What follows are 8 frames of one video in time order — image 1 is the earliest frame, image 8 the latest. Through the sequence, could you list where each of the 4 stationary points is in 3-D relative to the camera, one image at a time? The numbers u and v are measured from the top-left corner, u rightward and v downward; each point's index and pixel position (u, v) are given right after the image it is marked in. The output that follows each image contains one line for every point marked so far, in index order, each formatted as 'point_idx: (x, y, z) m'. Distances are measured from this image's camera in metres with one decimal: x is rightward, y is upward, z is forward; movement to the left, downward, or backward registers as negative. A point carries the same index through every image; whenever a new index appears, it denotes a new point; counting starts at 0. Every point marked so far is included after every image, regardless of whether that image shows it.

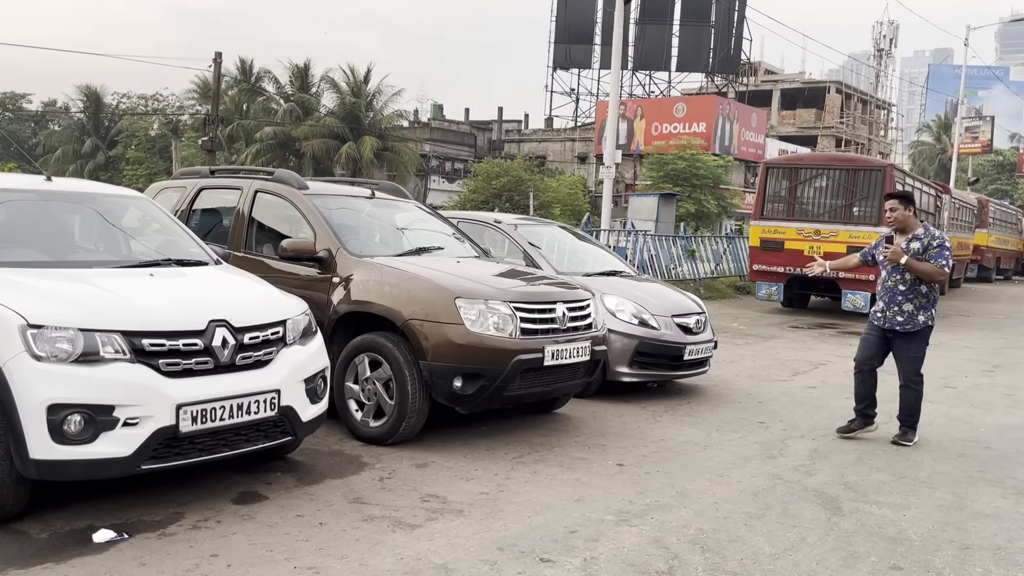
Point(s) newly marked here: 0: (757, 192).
0: (+4.5, +1.8, +15.3) m
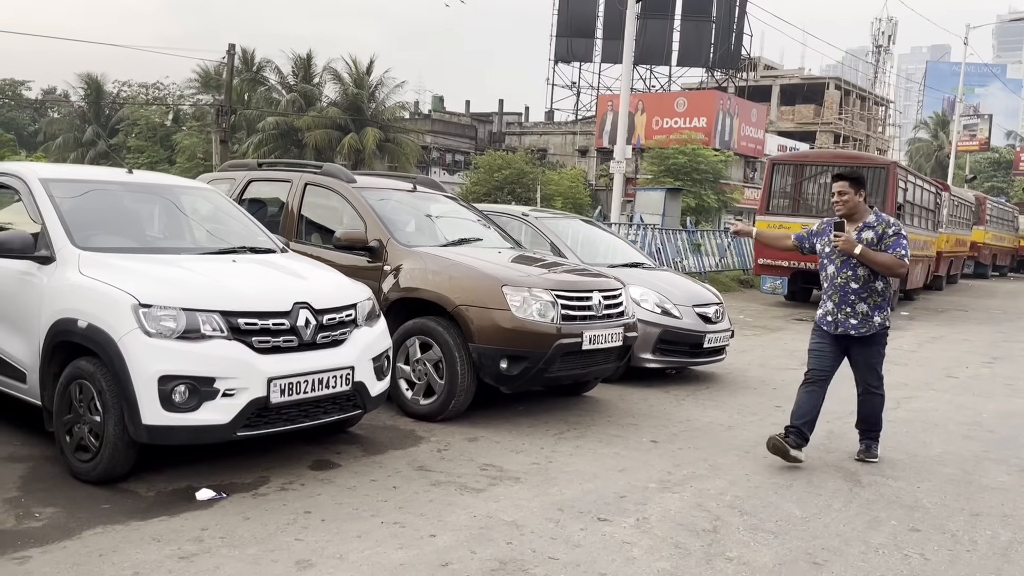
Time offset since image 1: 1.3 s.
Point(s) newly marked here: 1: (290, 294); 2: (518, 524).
0: (+4.8, +1.9, +15.7) m
1: (-1.1, 0.0, +4.2) m
2: (0.0, -1.0, +3.7) m
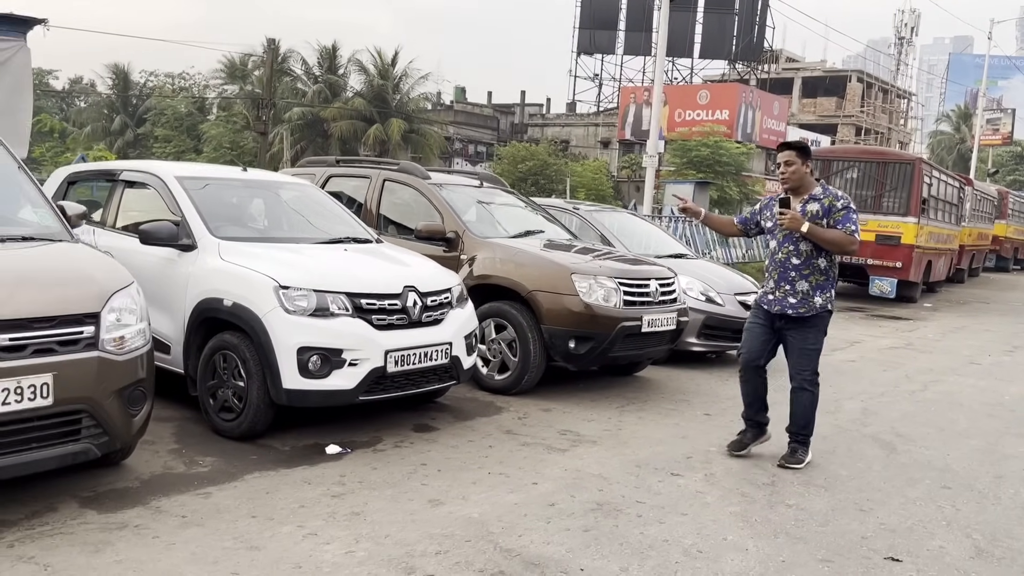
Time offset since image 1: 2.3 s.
0: (+5.5, +2.1, +16.2) m
1: (-0.7, +0.1, +4.8) m
2: (+0.5, -1.0, +4.3) m
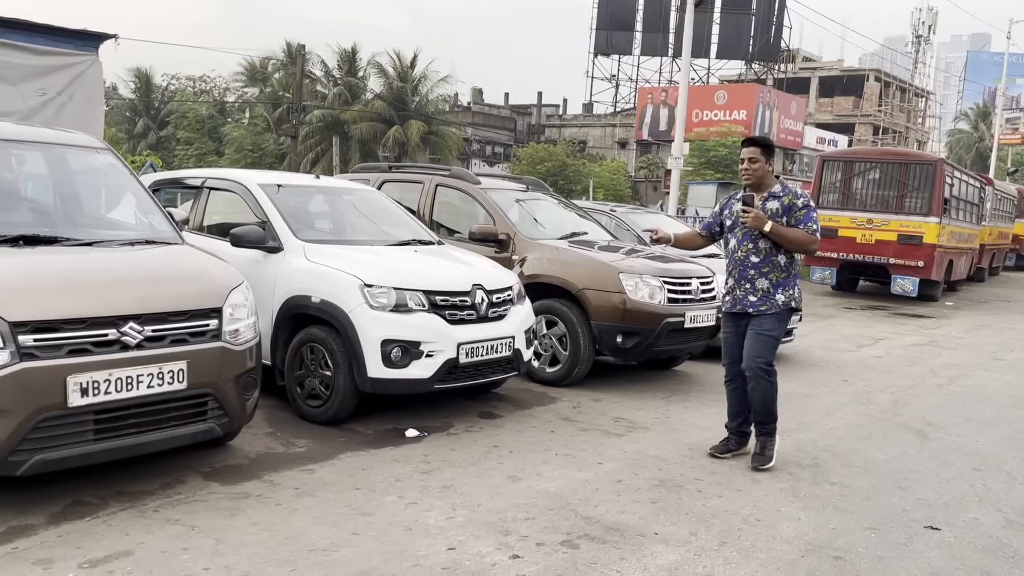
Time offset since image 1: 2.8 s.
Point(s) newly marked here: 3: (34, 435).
0: (+6.0, +2.1, +16.5) m
1: (-0.3, +0.1, +5.3) m
2: (+0.9, -1.0, +4.7) m
3: (-1.9, -0.6, +3.3) m
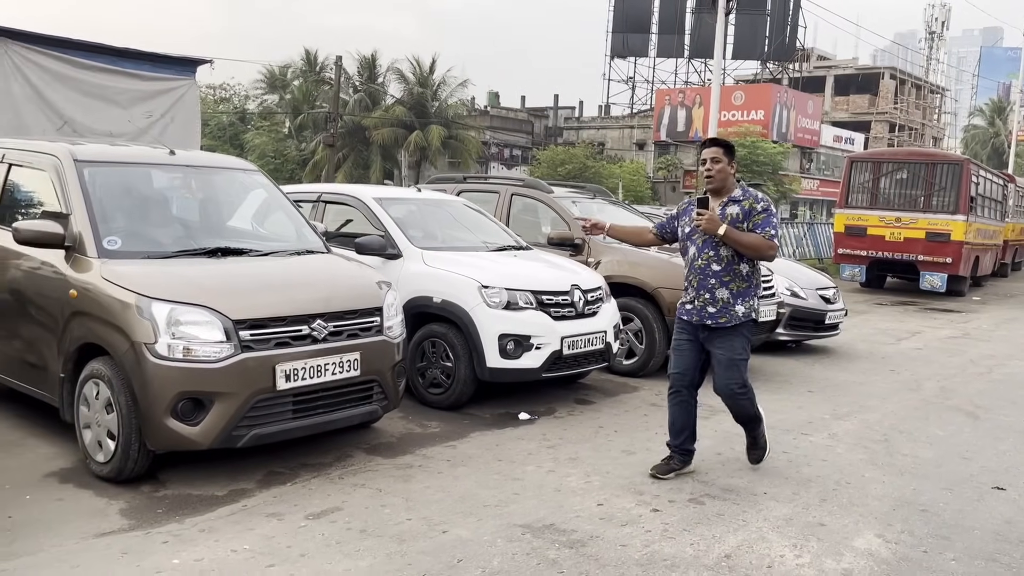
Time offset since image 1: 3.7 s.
0: (+6.8, +2.2, +17.0) m
1: (+0.4, +0.1, +5.9) m
2: (+1.5, -0.9, +5.3) m
3: (-1.3, -0.6, +4.0) m
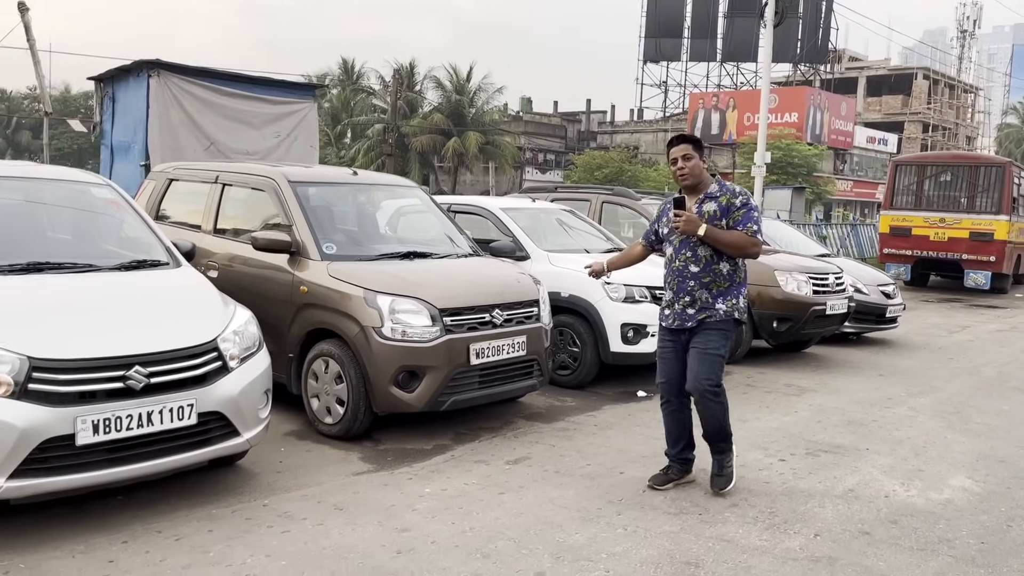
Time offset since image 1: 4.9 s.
0: (+8.1, +2.2, +17.8) m
1: (+1.3, +0.1, +6.8) m
2: (+2.5, -0.9, +6.2) m
3: (-0.4, -0.6, +4.9) m
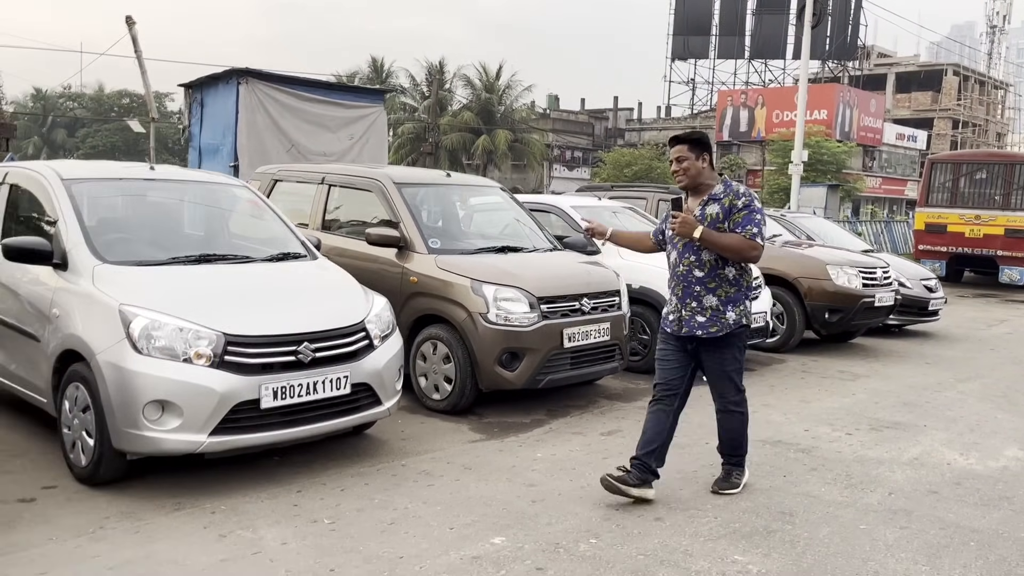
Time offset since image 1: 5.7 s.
0: (+9.0, +2.3, +18.1) m
1: (+2.0, +0.2, +7.3) m
2: (+3.1, -0.8, +6.7) m
3: (+0.2, -0.5, +5.5) m
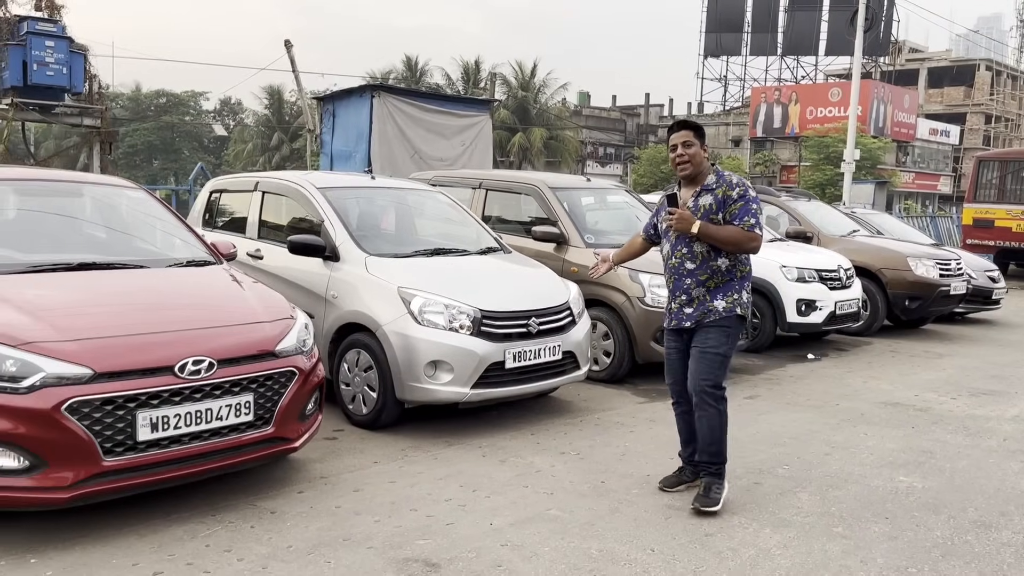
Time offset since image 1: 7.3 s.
0: (+10.5, +2.5, +18.9) m
1: (+3.2, +0.3, +8.3) m
2: (+4.3, -0.7, +7.6) m
3: (+1.4, -0.4, +6.5) m
